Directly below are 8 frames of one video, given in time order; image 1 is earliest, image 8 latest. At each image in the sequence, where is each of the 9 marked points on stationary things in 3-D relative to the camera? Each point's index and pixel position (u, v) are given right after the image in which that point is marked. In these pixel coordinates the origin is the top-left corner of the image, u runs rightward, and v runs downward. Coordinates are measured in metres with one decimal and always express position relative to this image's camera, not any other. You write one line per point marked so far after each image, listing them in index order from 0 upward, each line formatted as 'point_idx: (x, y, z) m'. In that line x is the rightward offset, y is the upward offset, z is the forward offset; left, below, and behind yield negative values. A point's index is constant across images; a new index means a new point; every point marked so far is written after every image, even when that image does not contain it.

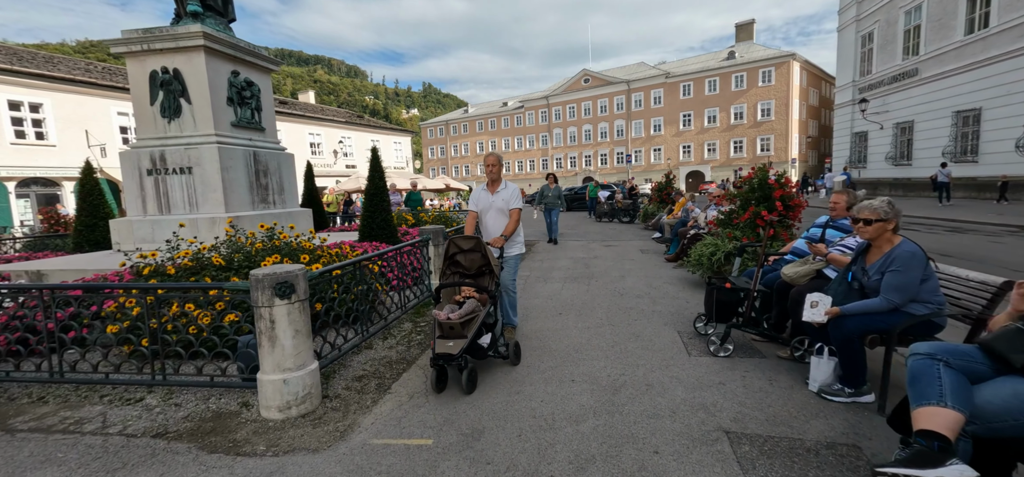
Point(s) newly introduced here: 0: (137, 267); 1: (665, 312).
0: (-4.0, -0.3, +4.8) m
1: (+1.8, -0.9, +5.2) m
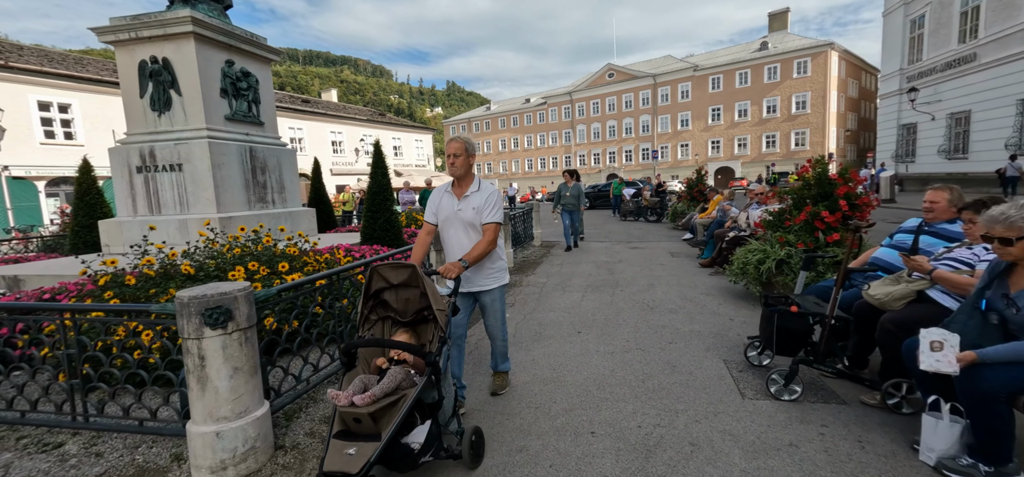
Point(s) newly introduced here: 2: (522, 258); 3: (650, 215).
0: (-3.9, -0.4, +4.2) m
1: (+1.9, -0.9, +4.4) m
2: (+0.2, -0.4, +9.7) m
3: (+5.3, +0.9, +17.1) m
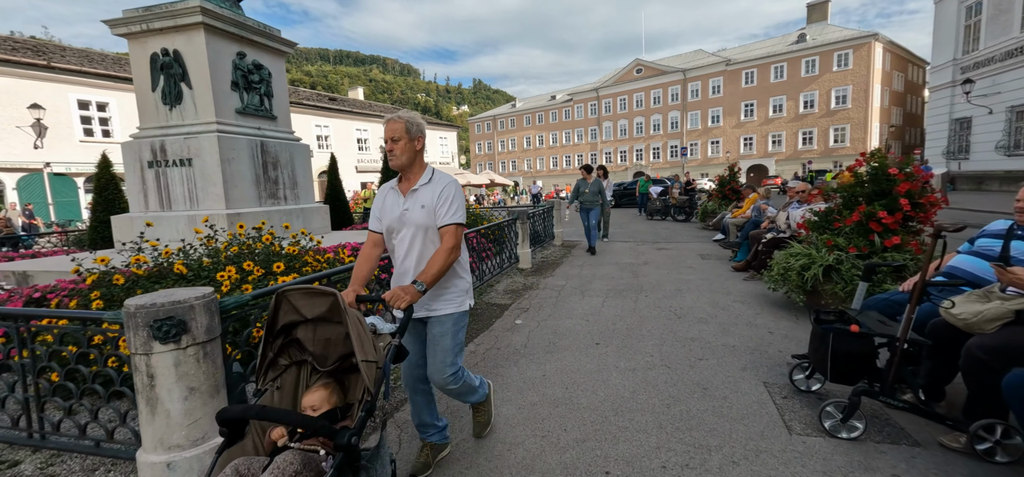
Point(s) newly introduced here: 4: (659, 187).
0: (-3.8, -0.3, +4.0) m
1: (+2.0, -1.0, +3.9) m
2: (+0.6, -0.4, +9.3) m
3: (+6.1, +0.9, +16.4) m
4: (+6.0, +2.1, +18.3) m
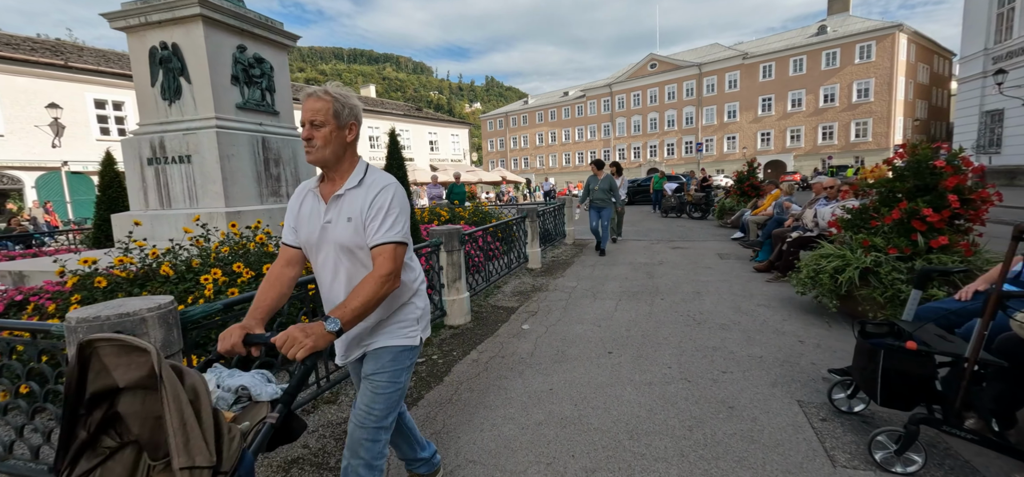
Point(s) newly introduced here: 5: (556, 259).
0: (-3.8, -0.3, +3.8) m
1: (+2.0, -1.0, +3.5) m
2: (+0.8, -0.4, +8.9) m
3: (+6.5, +0.9, +15.9) m
4: (+6.4, +2.2, +17.8) m
5: (+0.9, -0.4, +8.7) m
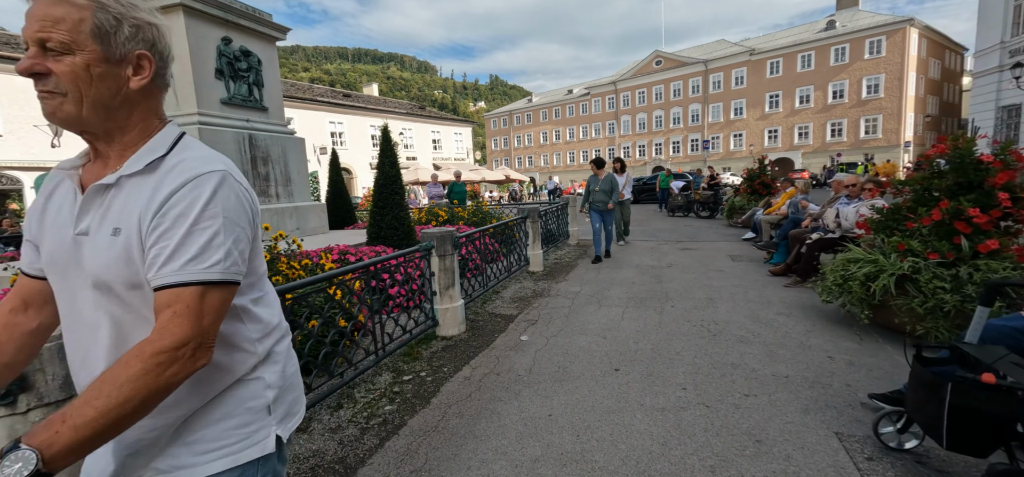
0: (-3.8, -0.4, +3.5) m
1: (+2.0, -1.0, +3.1) m
2: (+0.8, -0.4, +8.5) m
3: (+6.5, +1.0, +15.4) m
4: (+6.5, +2.2, +17.3) m
5: (+0.9, -0.4, +8.3) m
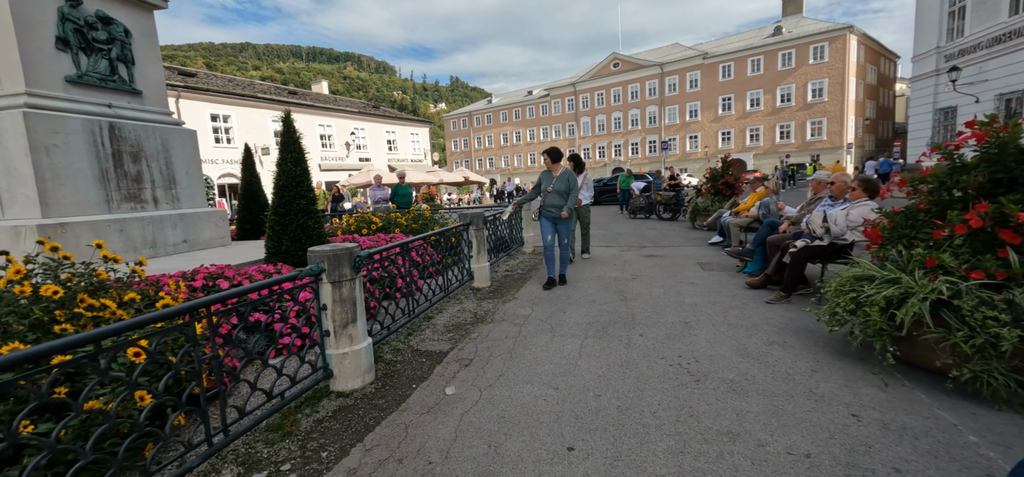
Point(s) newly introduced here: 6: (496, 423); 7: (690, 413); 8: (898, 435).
0: (-4.3, -0.5, +2.1) m
1: (+1.5, -1.1, +2.2) m
2: (-0.1, -0.5, +7.5) m
3: (+5.0, +0.9, +14.8) m
4: (+4.8, +2.1, +16.7) m
5: (0.0, -0.6, +7.3) m
6: (-0.1, -1.1, +2.8) m
7: (+1.1, -1.0, +2.7) m
8: (+2.1, -1.0, +2.4) m
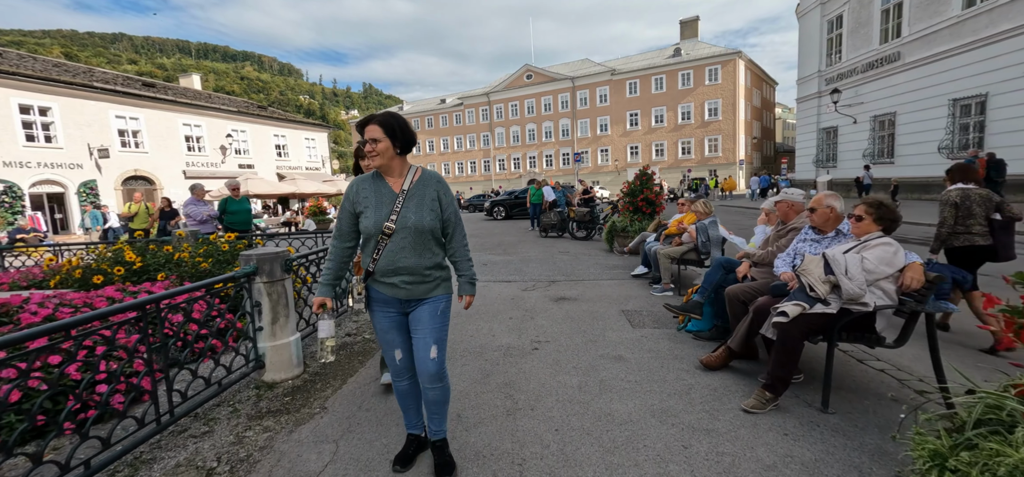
0: (-5.0, -1.0, -1.2) m
1: (+0.7, -1.4, -0.1) m
2: (-1.8, -1.1, +4.8) m
3: (+1.9, +0.2, +13.0) m
4: (+1.3, +1.4, +14.9) m
5: (-1.7, -1.1, +4.6) m
6: (-1.0, -1.5, +0.2) m
7: (+0.2, -1.4, +0.4) m
8: (+1.2, -1.4, +0.2) m
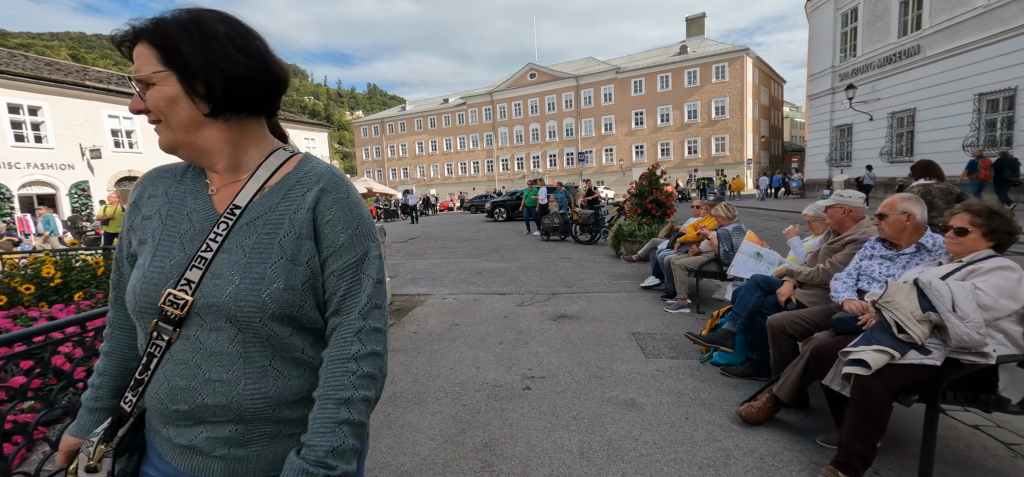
0: (-5.1, -1.1, -2.0) m
1: (+0.6, -1.6, -0.9) m
2: (-1.9, -1.2, +4.0) m
3: (+1.9, +0.1, +12.2) m
4: (+1.3, +1.3, +14.0) m
5: (-1.8, -1.2, +3.8) m
6: (-1.1, -1.6, -0.6) m
7: (+0.1, -1.5, -0.4) m
8: (+1.1, -1.5, -0.6) m
